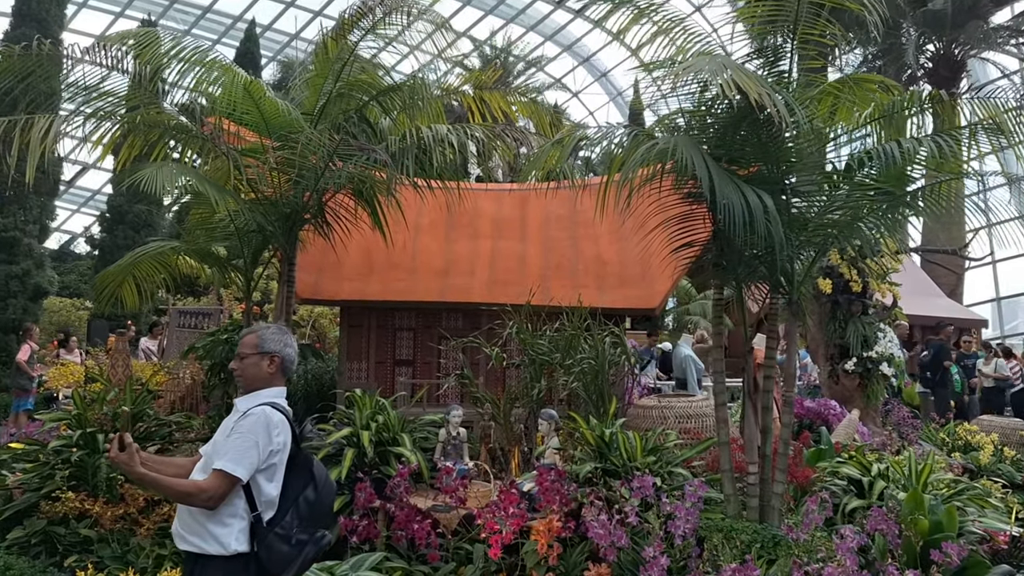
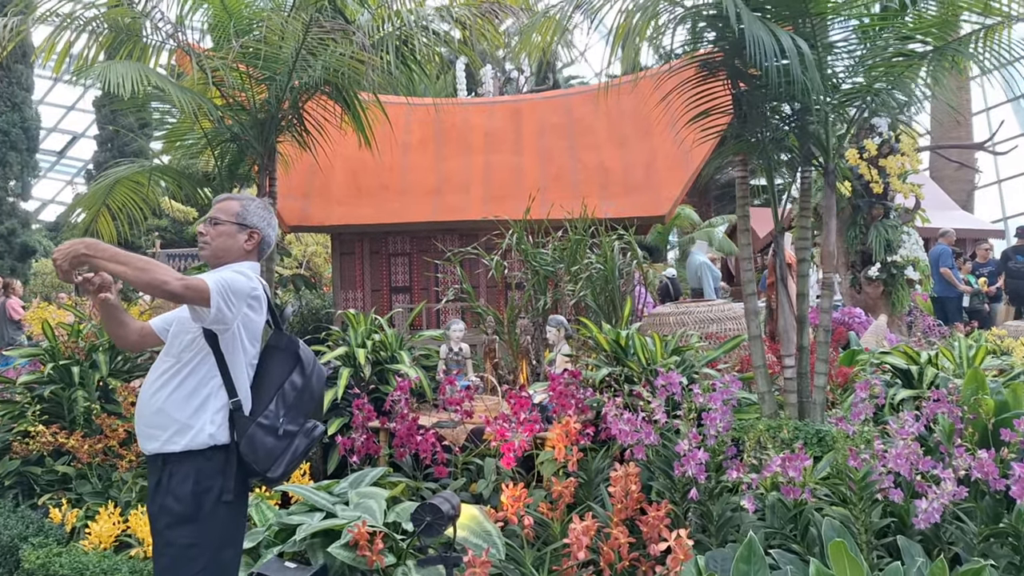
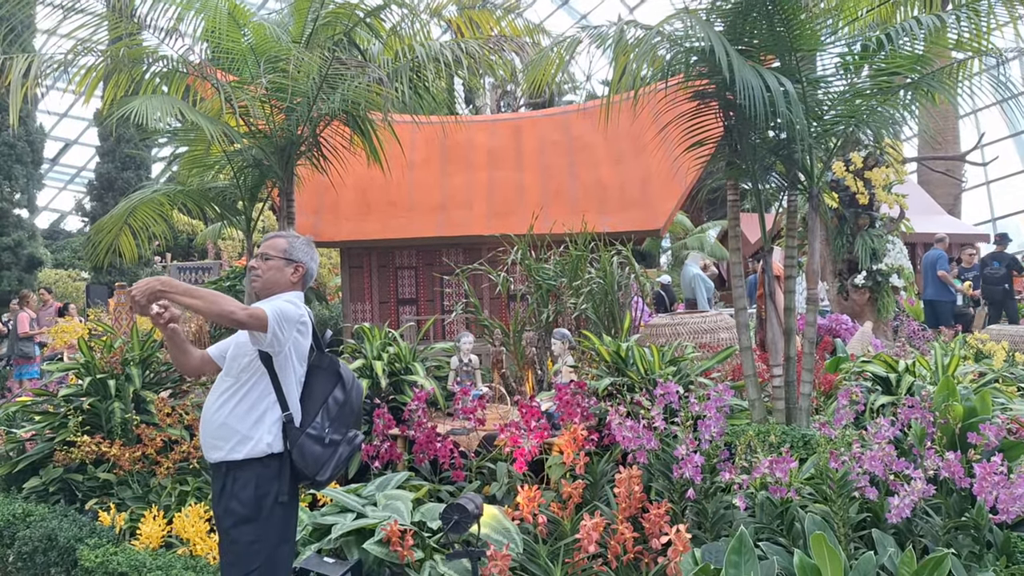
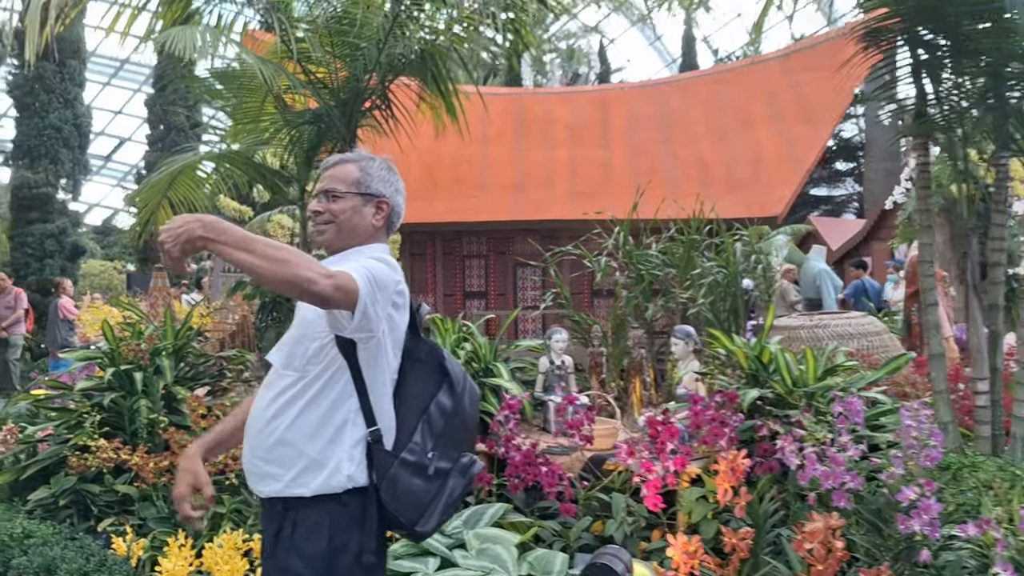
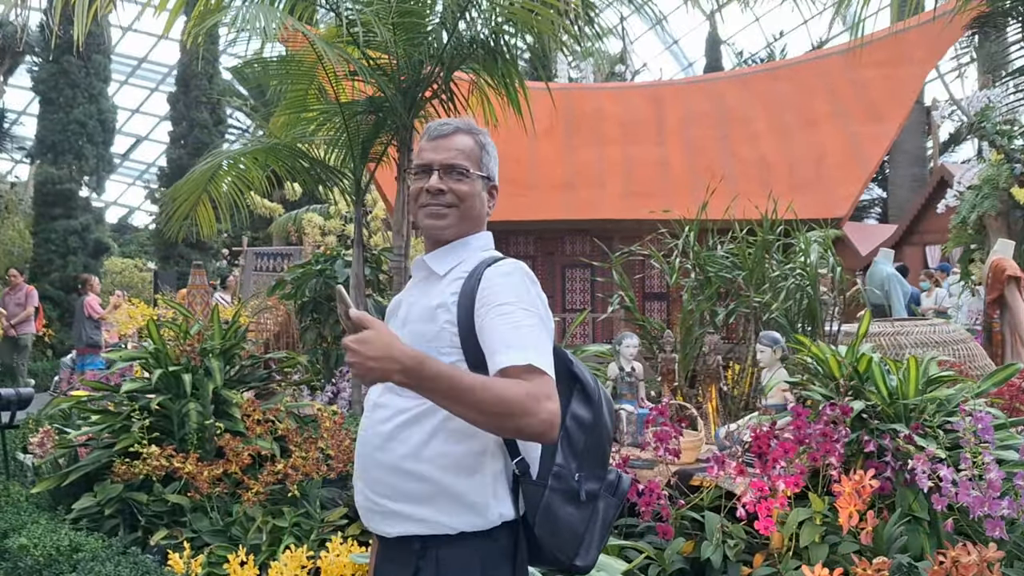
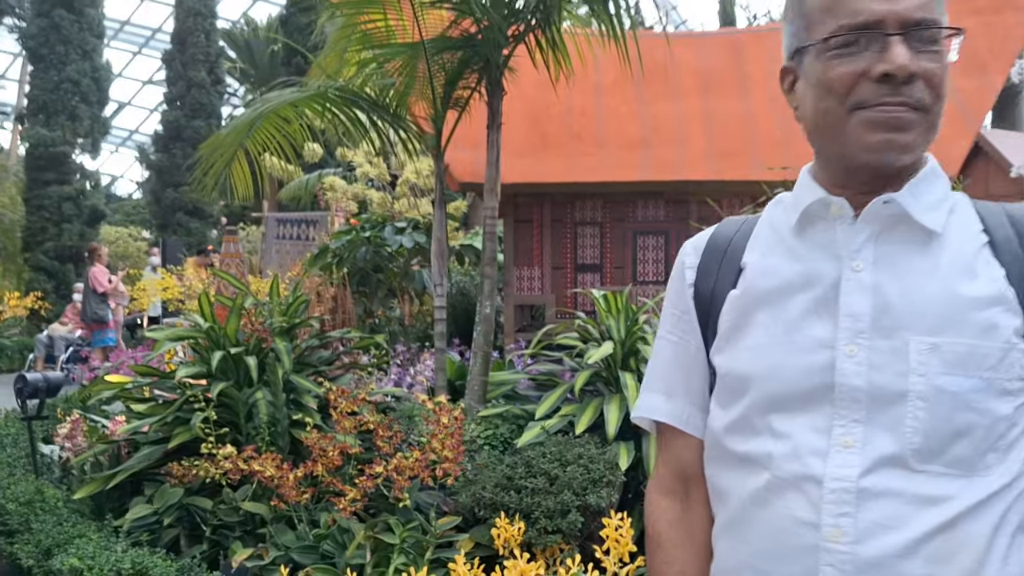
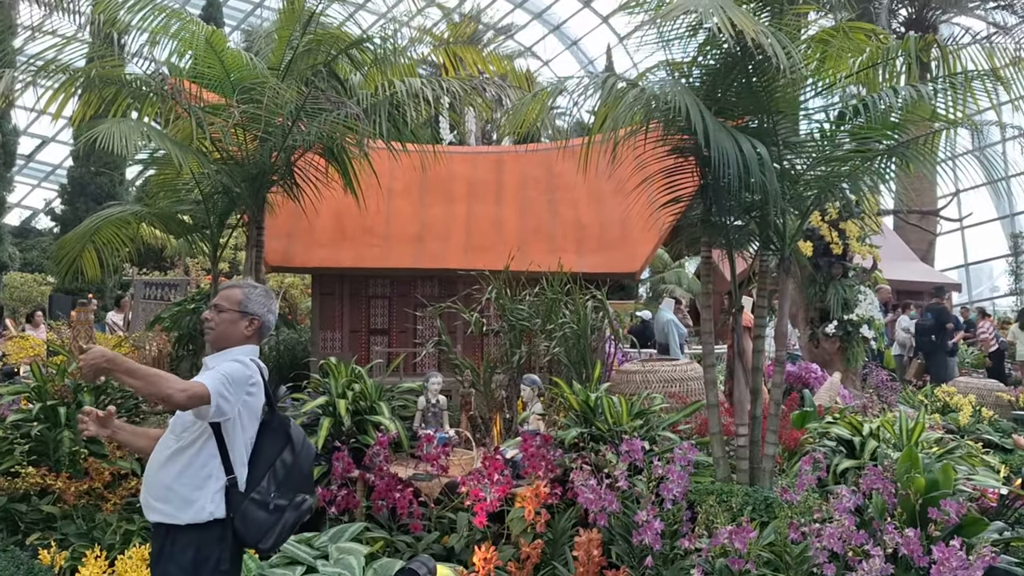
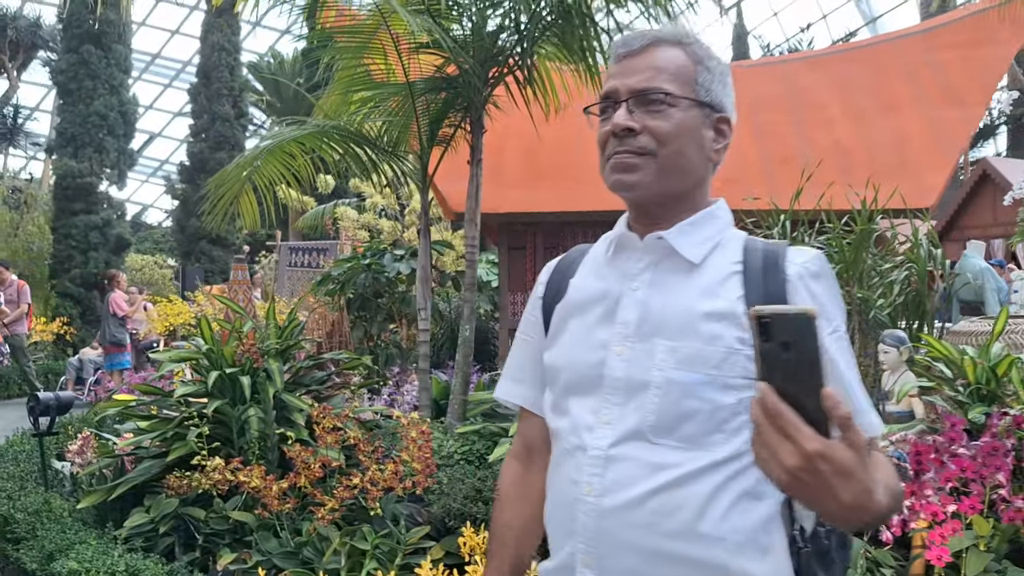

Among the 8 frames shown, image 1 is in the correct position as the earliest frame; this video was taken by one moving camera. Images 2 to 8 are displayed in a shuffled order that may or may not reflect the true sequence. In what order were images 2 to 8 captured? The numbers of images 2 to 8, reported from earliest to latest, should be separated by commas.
7, 3, 2, 4, 5, 8, 6
